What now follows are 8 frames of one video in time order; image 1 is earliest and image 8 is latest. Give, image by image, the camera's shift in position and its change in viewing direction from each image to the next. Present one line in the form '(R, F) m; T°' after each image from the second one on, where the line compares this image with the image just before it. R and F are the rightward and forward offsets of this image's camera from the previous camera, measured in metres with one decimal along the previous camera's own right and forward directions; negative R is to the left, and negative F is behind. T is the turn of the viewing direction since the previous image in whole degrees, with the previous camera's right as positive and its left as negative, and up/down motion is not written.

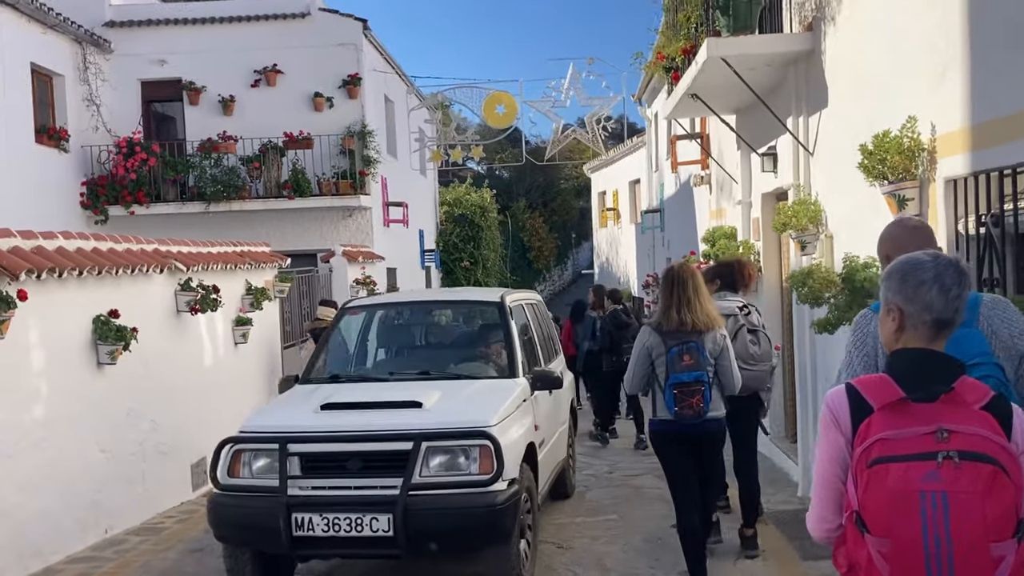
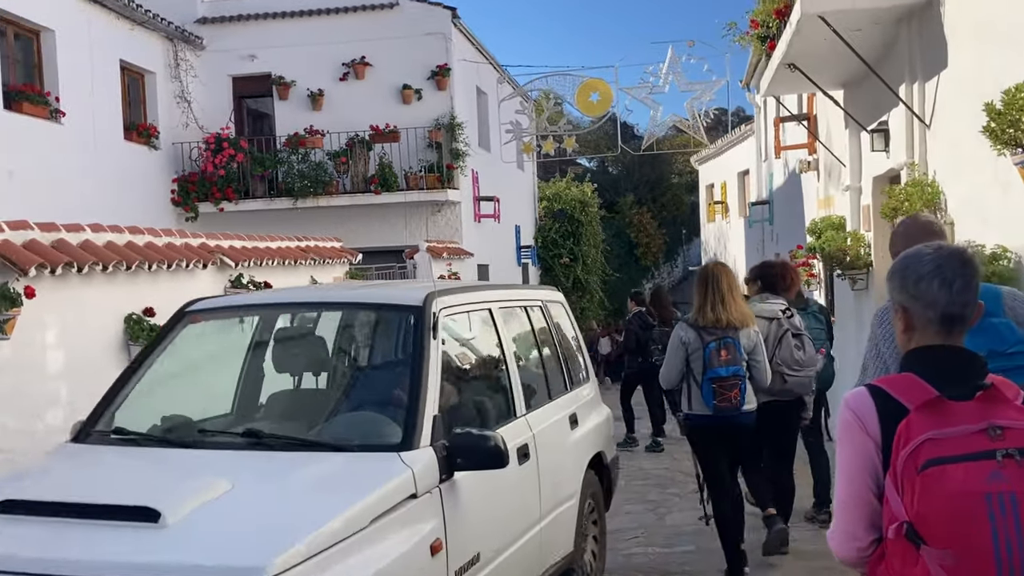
(+0.4, +0.9) m; -7°
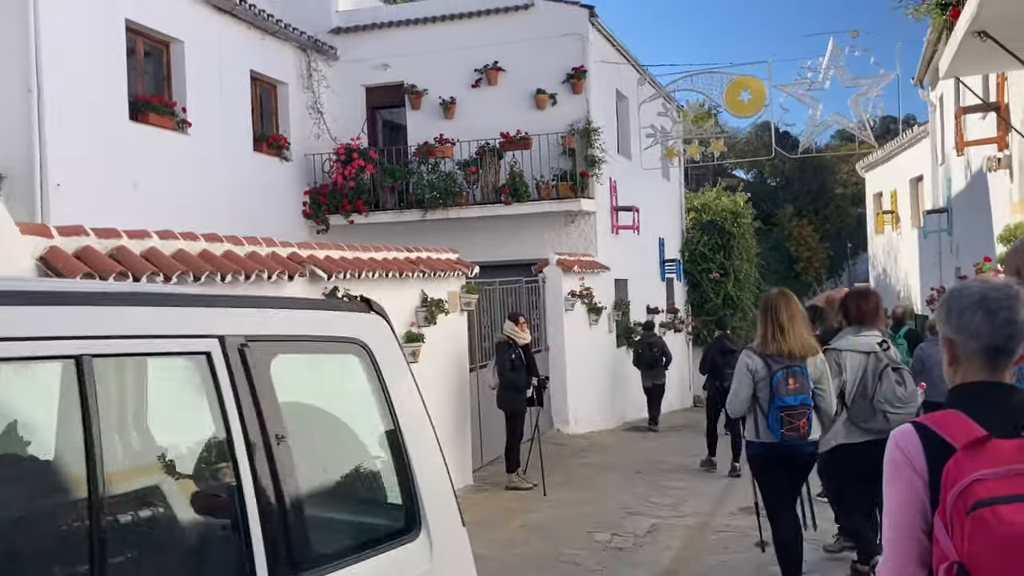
(+0.3, +1.2) m; -9°
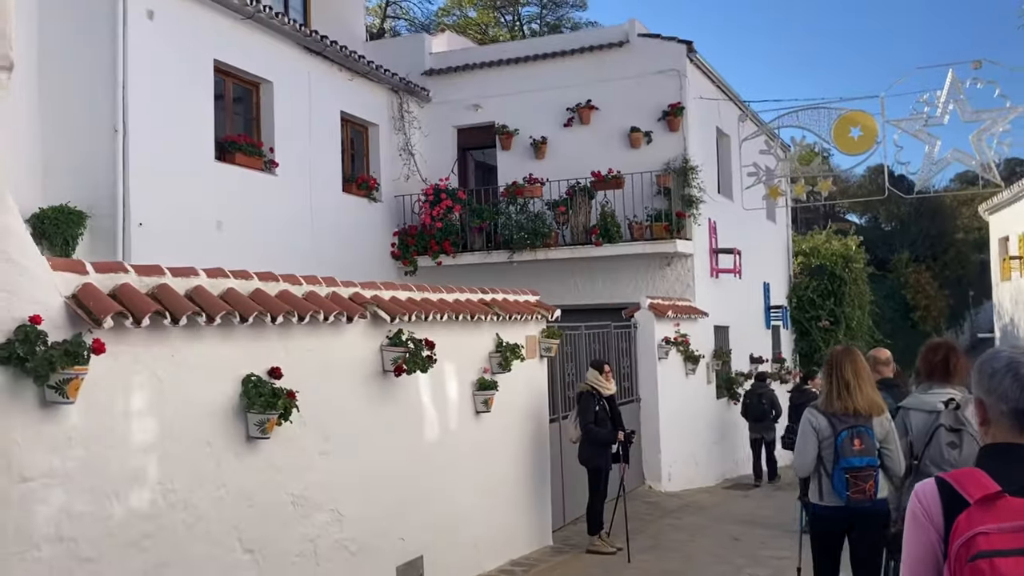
(+0.2, +0.7) m; -6°
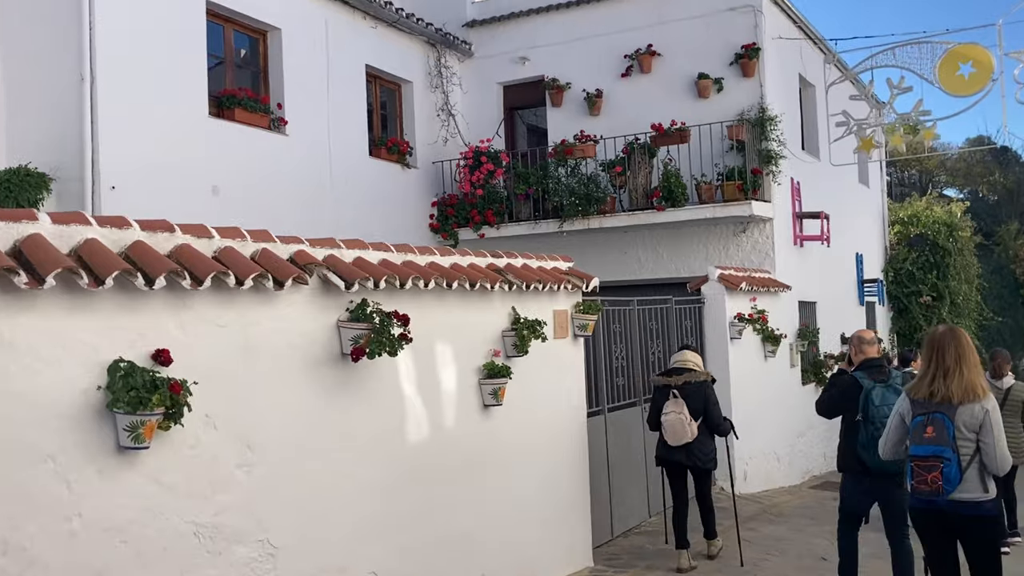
(+0.5, +2.0) m; -5°
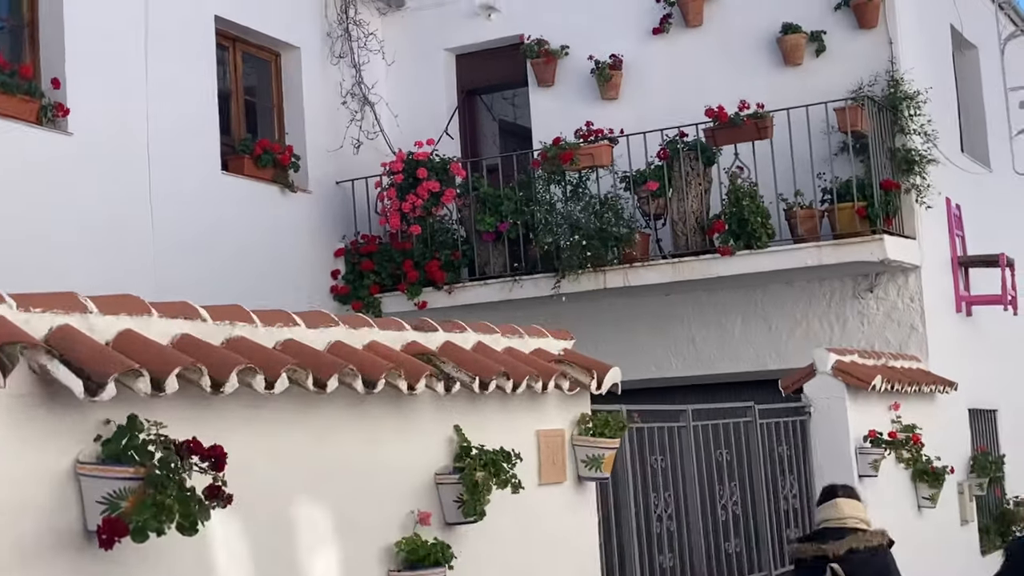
(+0.1, +6.2) m; +2°
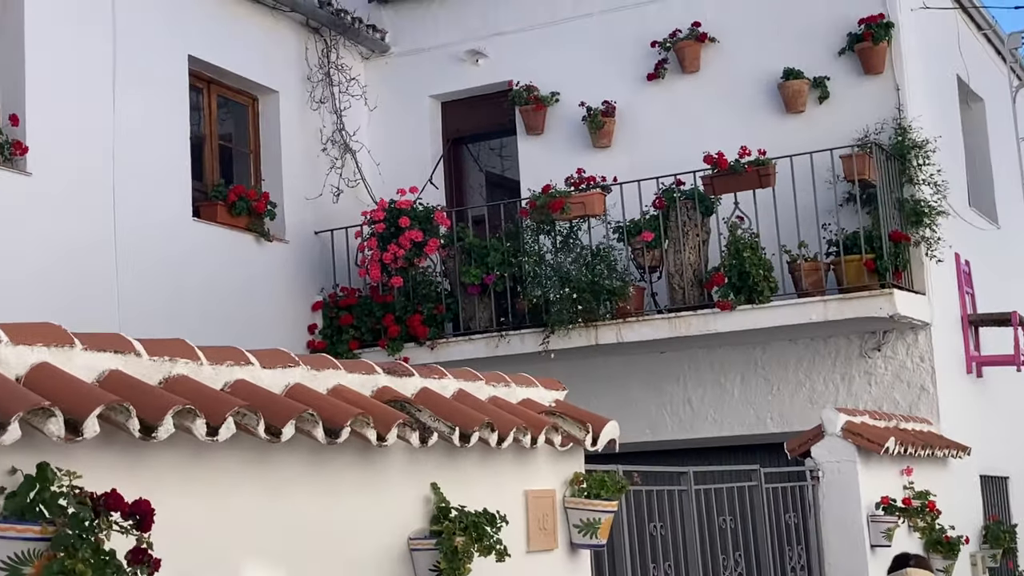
(0.0, +0.5) m; +1°
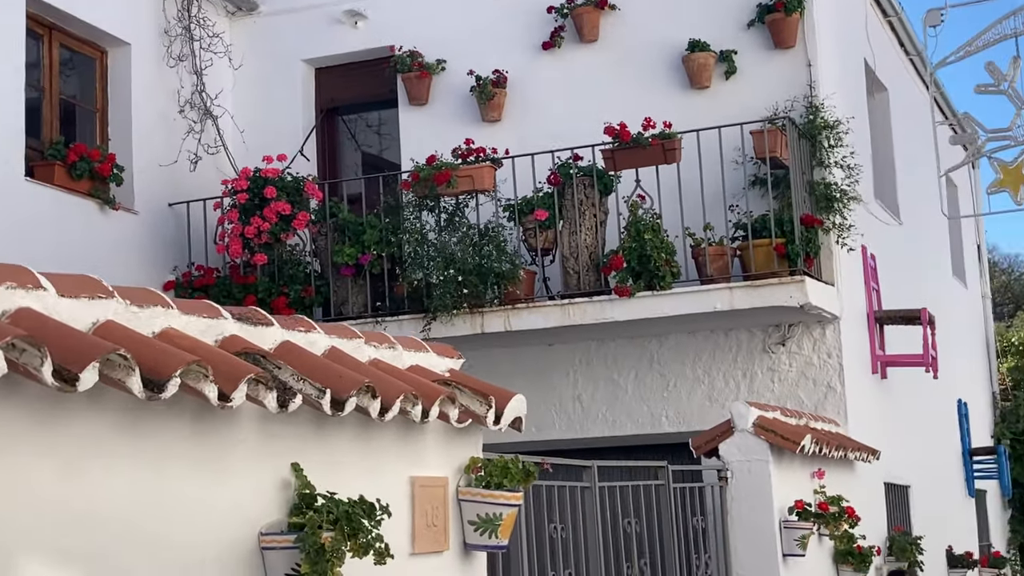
(-0.1, +0.8) m; +7°
